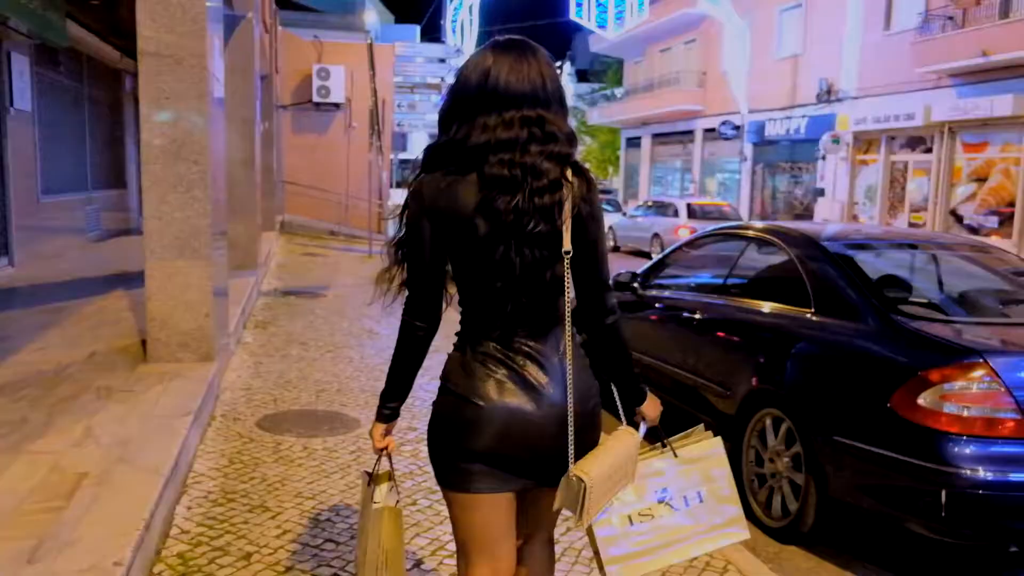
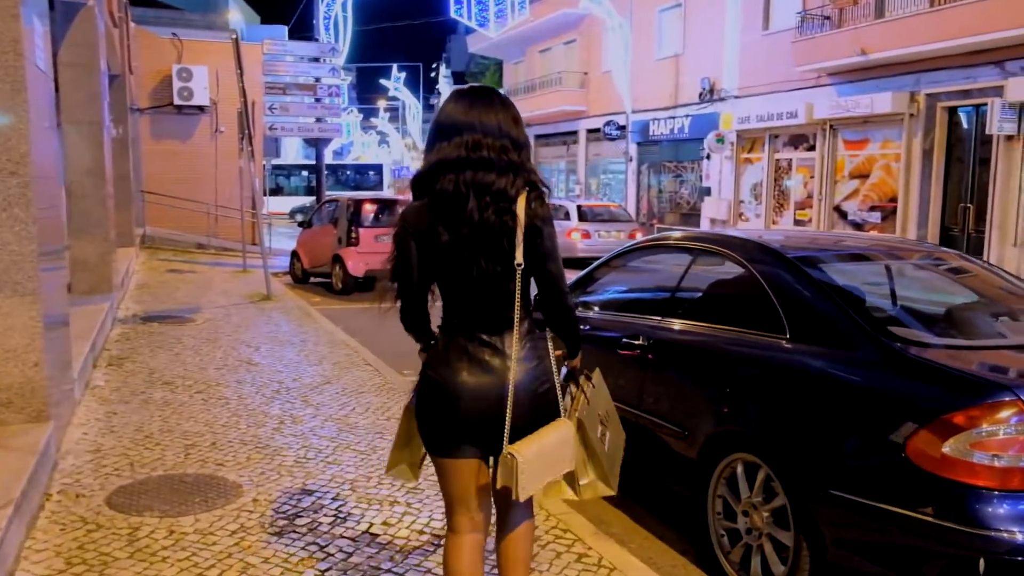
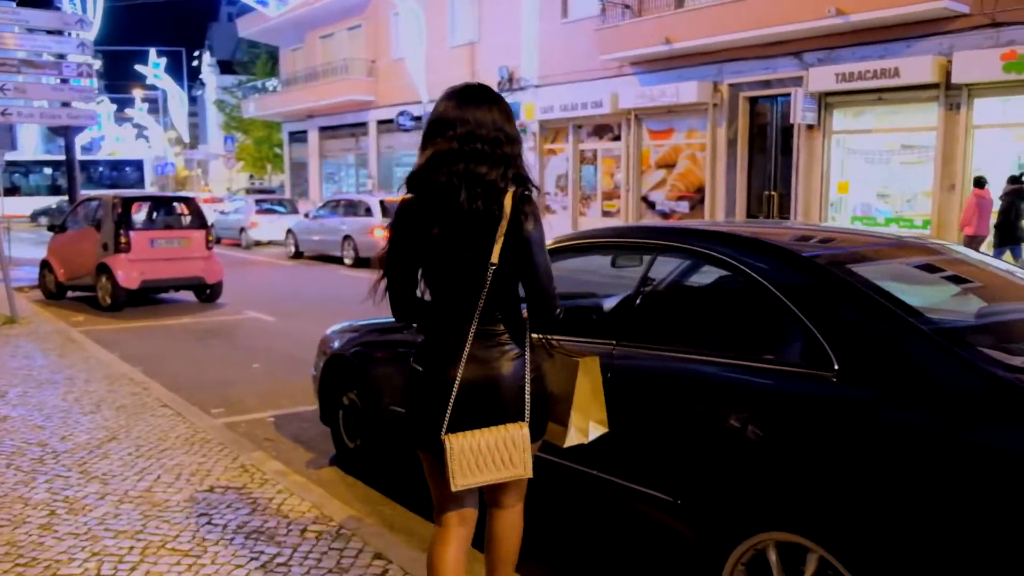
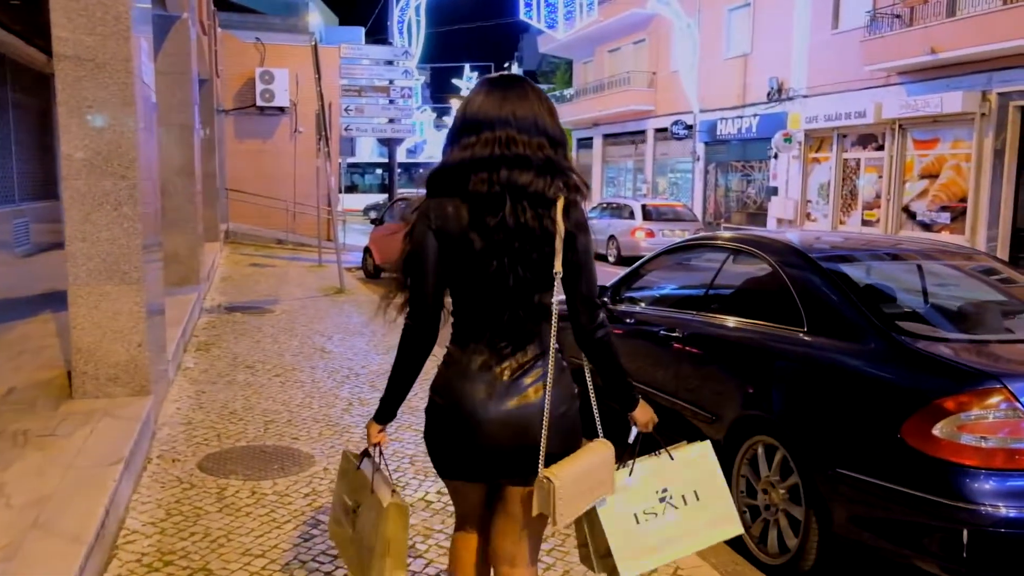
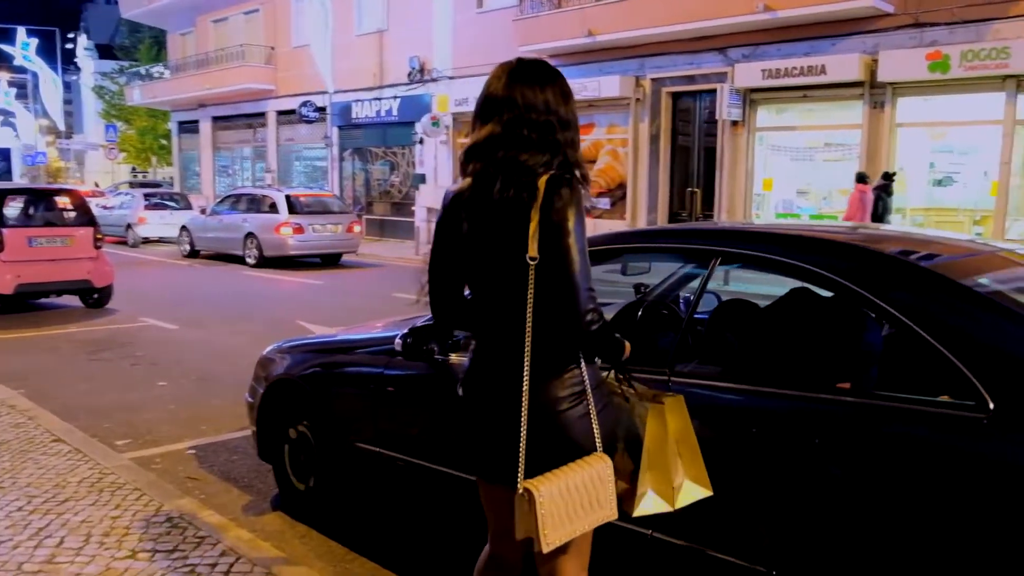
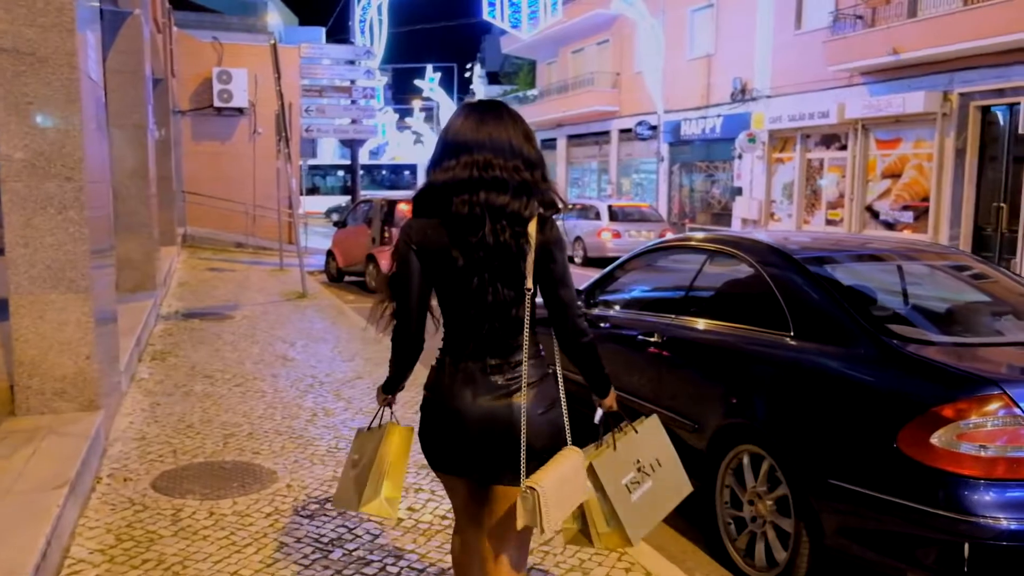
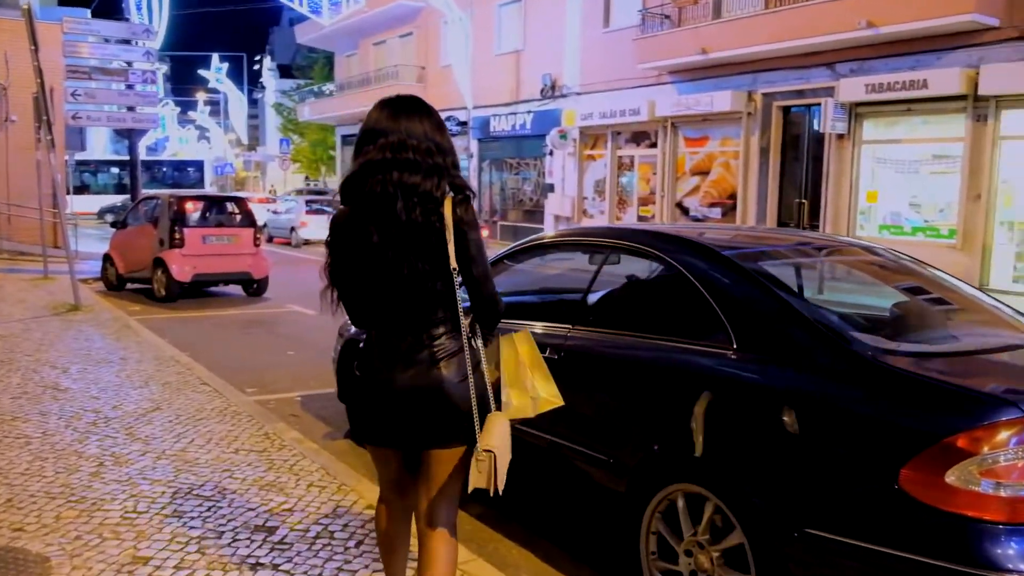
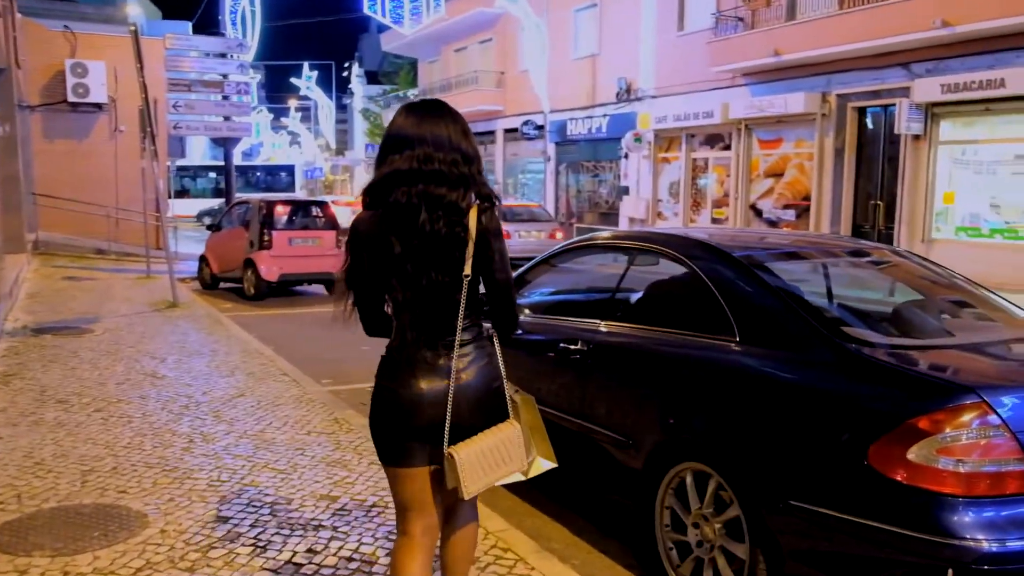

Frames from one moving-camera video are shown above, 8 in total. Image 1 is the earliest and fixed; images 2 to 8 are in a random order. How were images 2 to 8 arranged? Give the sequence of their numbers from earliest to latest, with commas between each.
4, 6, 2, 8, 7, 3, 5
